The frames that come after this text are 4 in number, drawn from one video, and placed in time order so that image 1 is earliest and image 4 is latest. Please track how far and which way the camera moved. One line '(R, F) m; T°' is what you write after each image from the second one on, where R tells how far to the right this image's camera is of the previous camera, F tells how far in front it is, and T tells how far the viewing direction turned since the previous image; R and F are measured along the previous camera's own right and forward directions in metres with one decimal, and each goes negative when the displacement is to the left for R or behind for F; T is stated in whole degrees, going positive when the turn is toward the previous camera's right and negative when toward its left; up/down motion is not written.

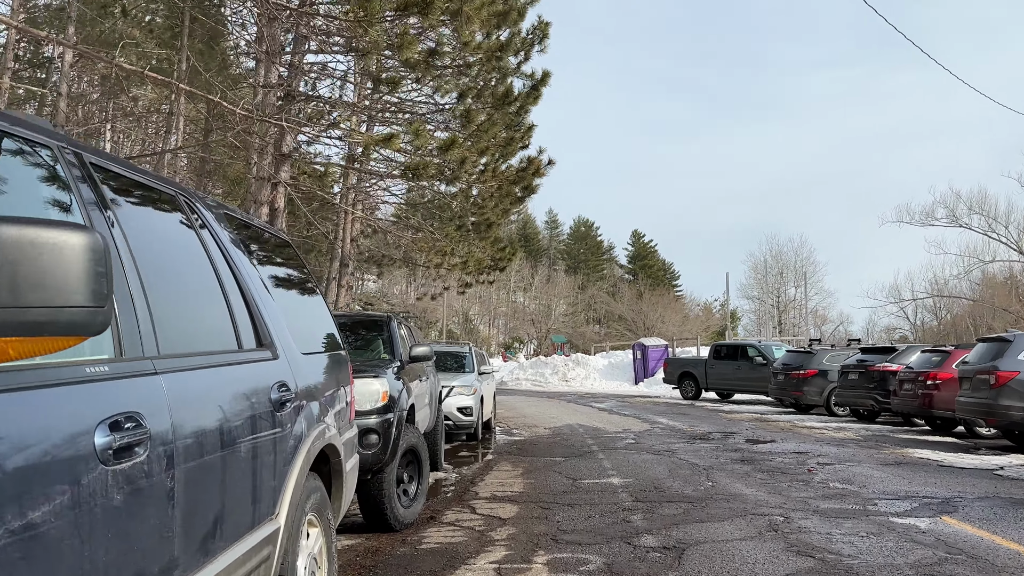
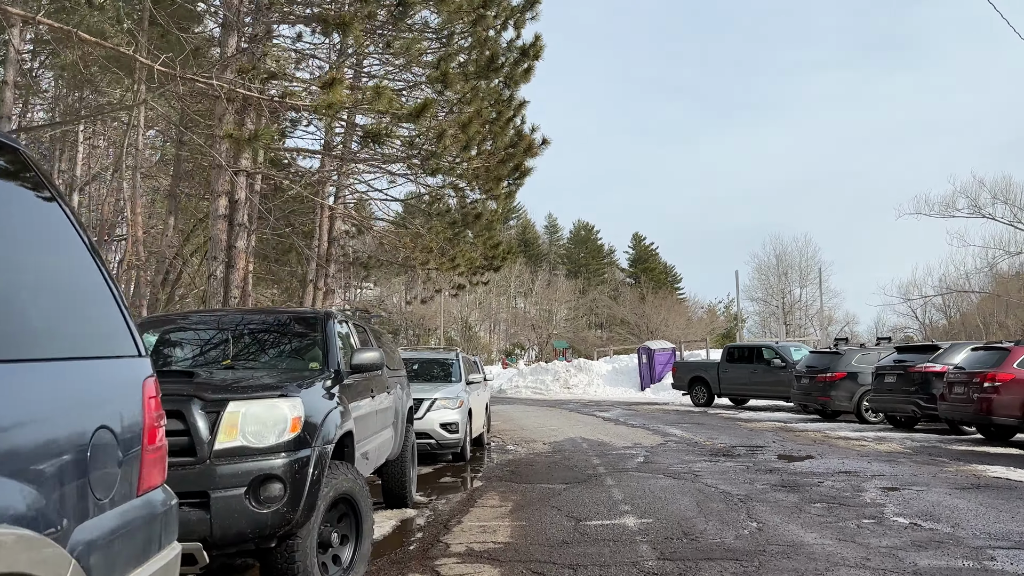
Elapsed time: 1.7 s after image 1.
(+0.1, +1.5) m; 0°
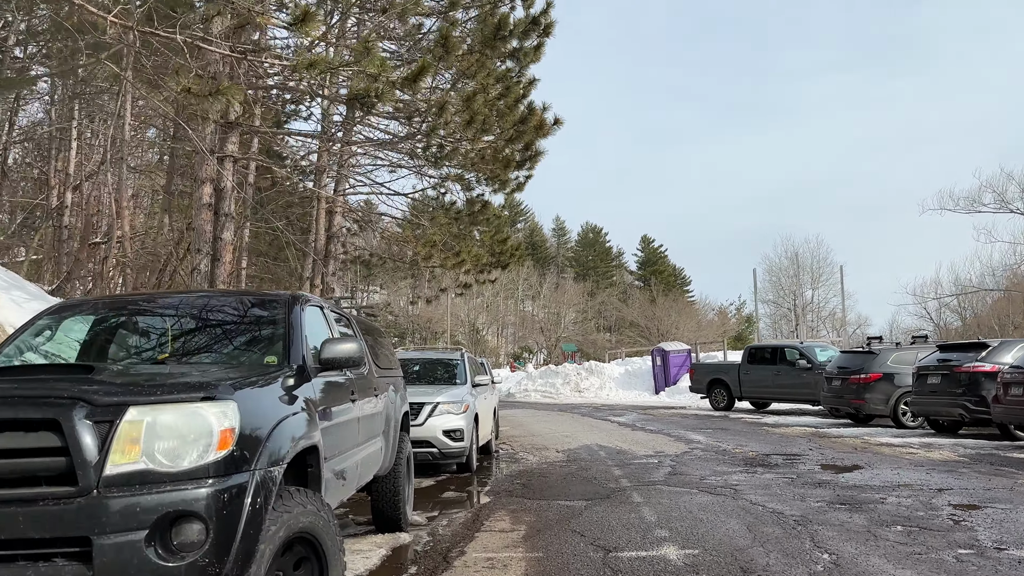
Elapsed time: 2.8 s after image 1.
(0.0, +0.9) m; -1°
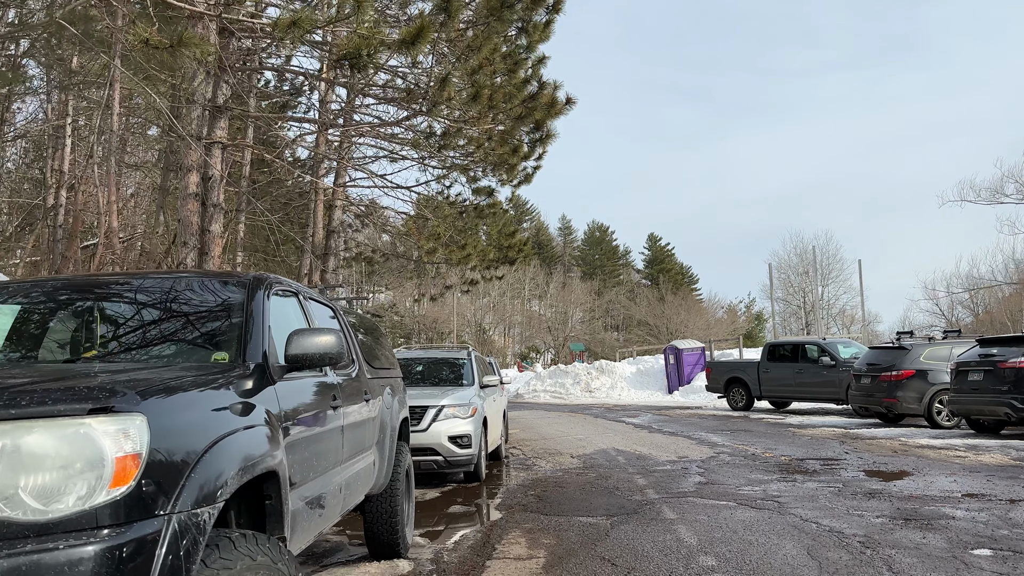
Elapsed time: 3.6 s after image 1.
(-0.1, +0.7) m; 0°
